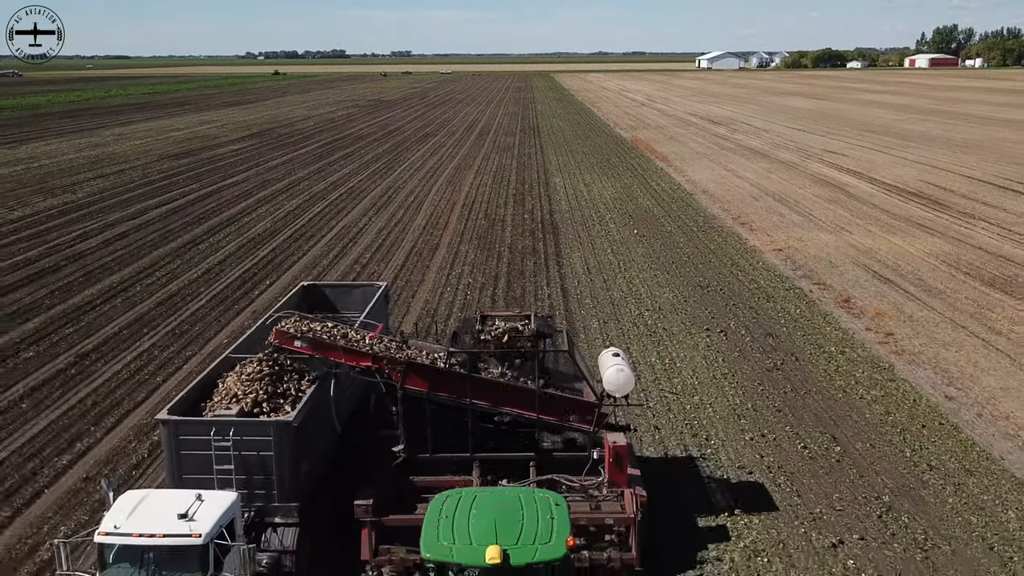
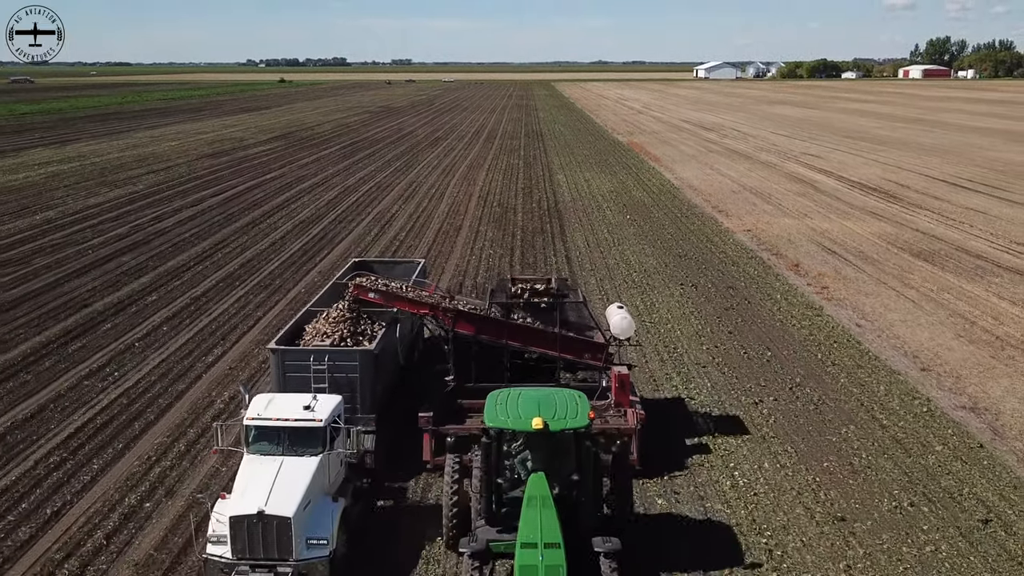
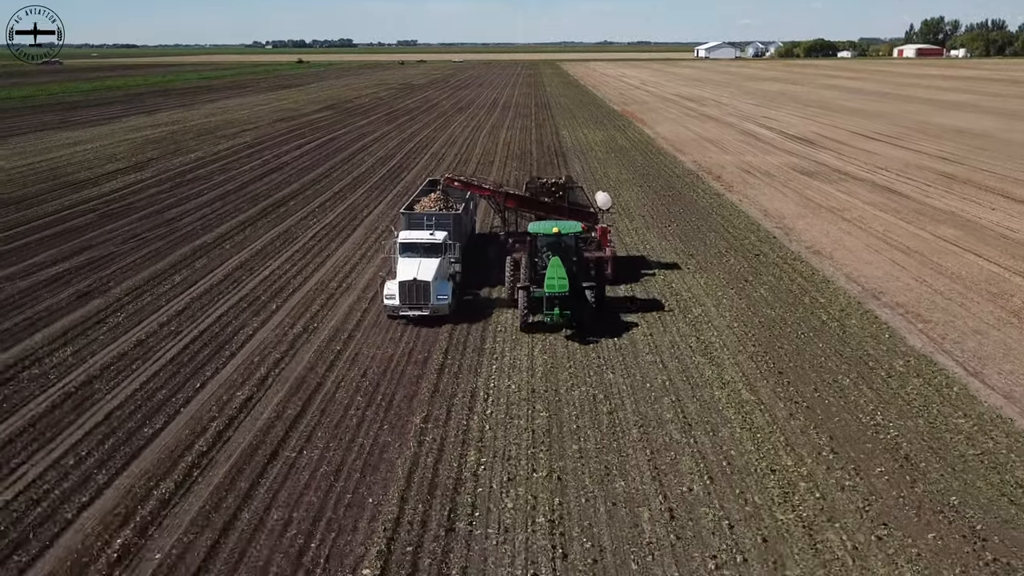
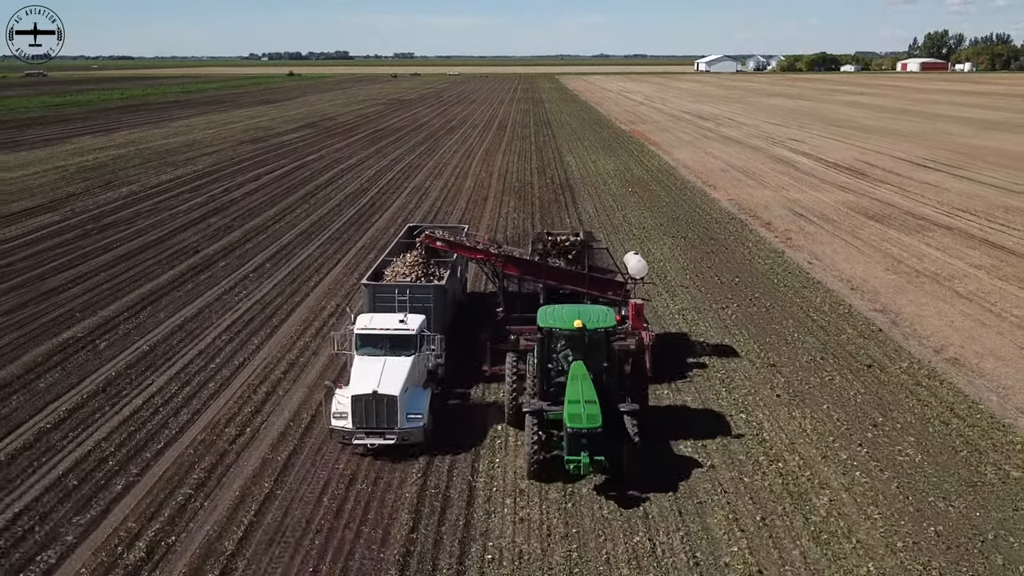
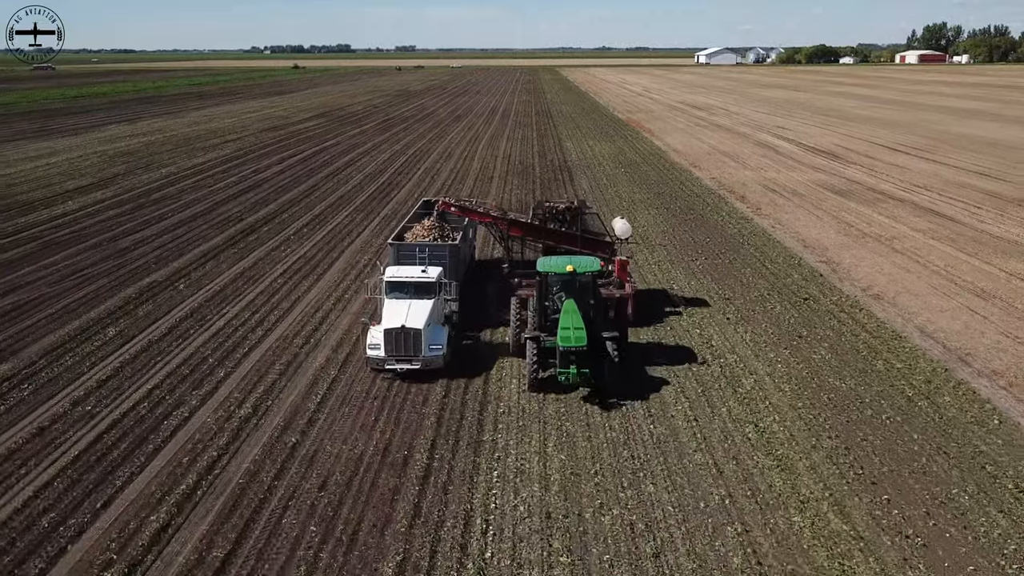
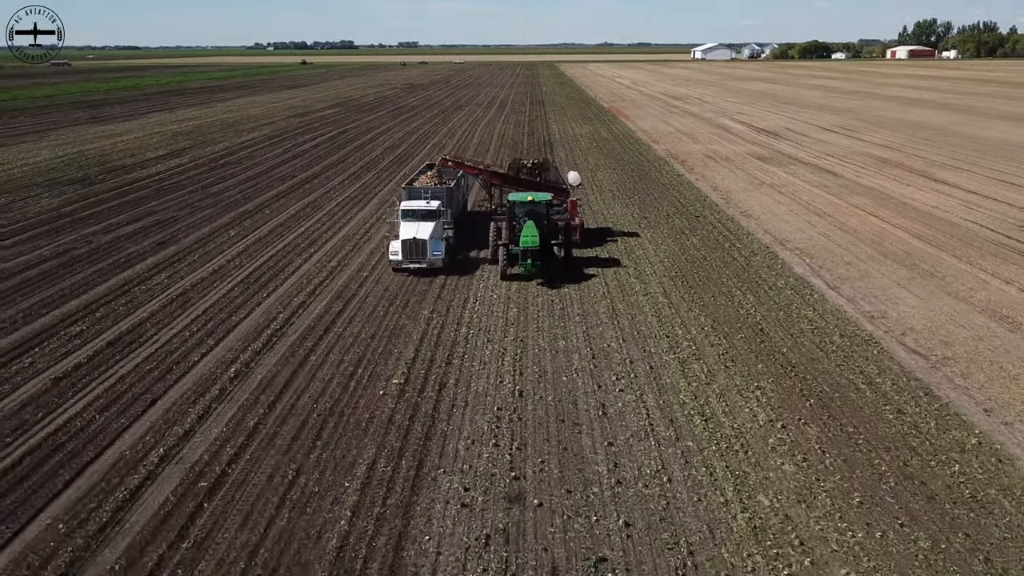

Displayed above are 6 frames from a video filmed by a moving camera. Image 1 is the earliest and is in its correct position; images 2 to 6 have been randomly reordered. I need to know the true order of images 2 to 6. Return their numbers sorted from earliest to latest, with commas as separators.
2, 4, 5, 3, 6
